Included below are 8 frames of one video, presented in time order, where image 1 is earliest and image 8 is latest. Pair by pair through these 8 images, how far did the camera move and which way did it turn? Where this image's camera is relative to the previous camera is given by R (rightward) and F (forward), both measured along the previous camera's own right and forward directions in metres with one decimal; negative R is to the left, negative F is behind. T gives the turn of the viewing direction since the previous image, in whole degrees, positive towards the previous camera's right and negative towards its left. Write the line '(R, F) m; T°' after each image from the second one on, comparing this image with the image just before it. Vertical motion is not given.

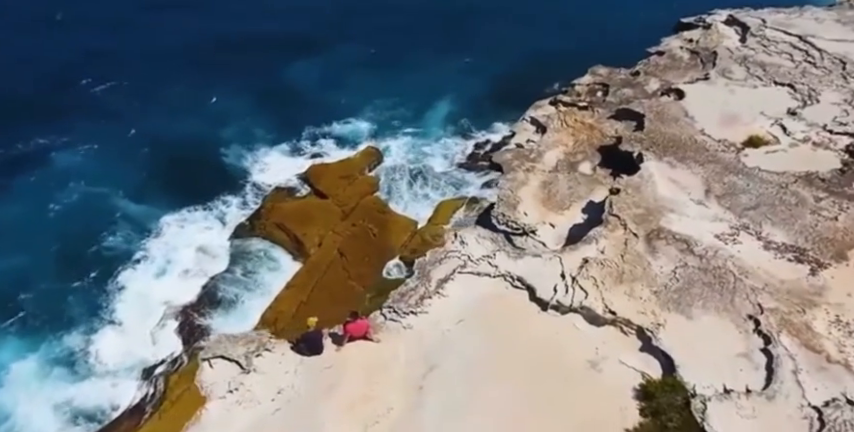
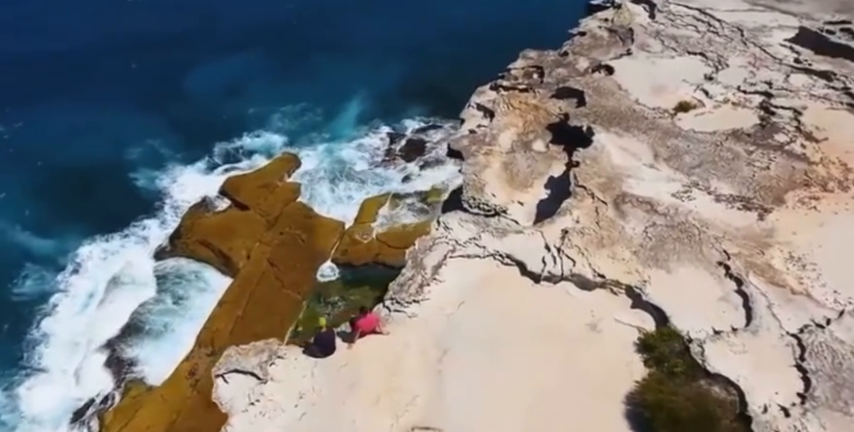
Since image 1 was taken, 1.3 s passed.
(-1.9, -0.2) m; +9°
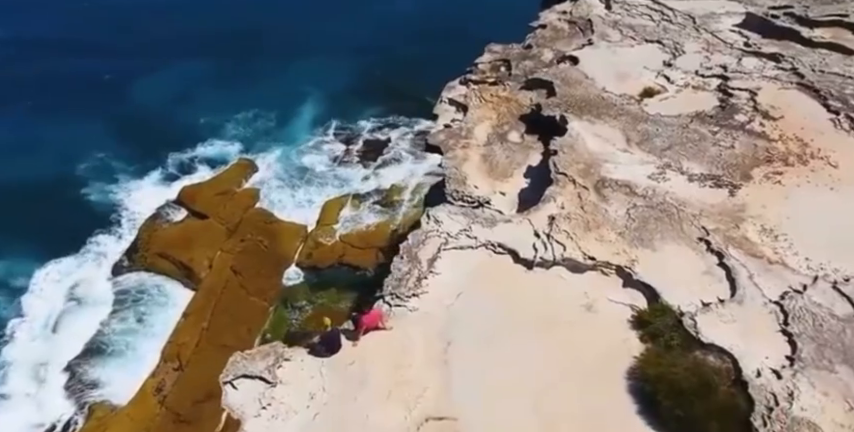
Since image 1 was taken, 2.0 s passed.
(-1.0, -0.2) m; +4°
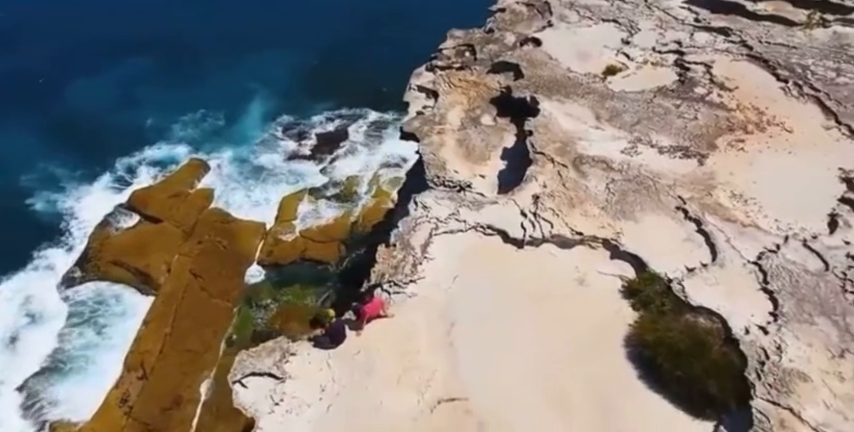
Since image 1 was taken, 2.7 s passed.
(-1.0, -0.1) m; +5°
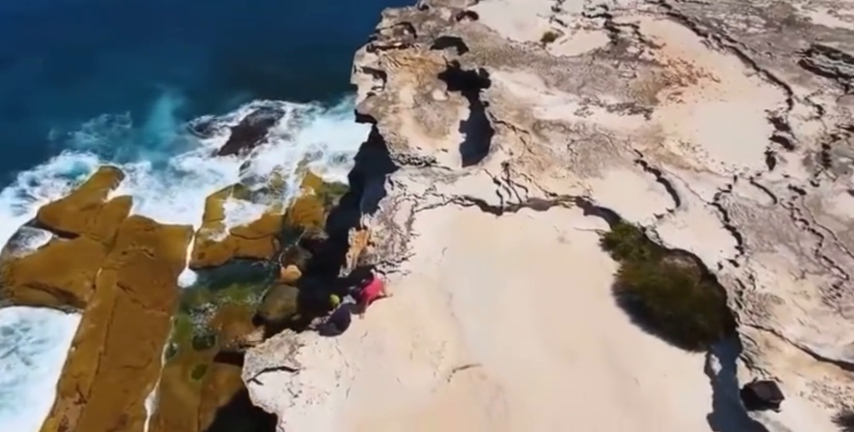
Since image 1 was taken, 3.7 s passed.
(-1.6, -0.1) m; +8°
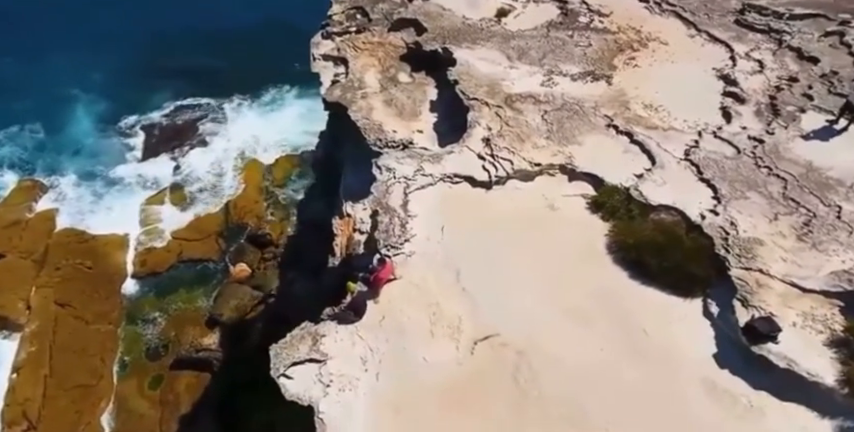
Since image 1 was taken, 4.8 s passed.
(-1.7, -0.1) m; +7°
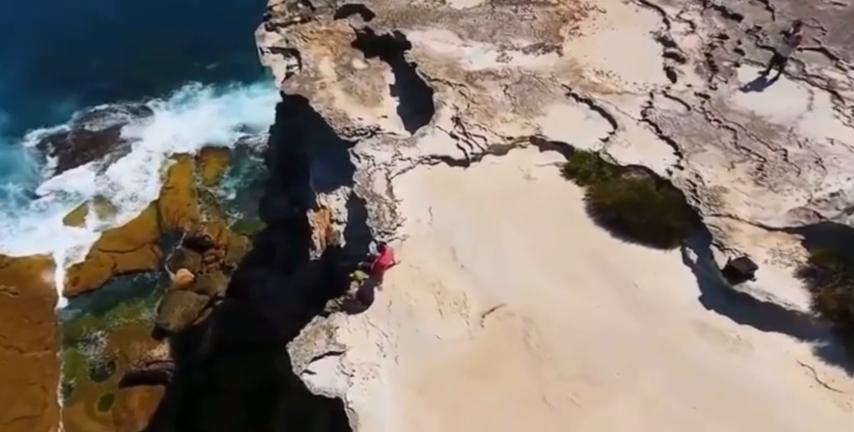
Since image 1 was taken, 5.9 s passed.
(-1.6, -0.2) m; +7°
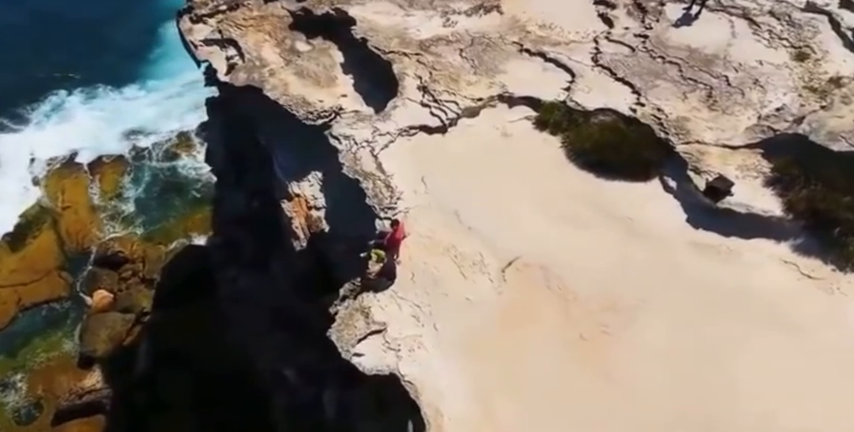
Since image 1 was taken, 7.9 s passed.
(-2.5, +0.1) m; +10°
